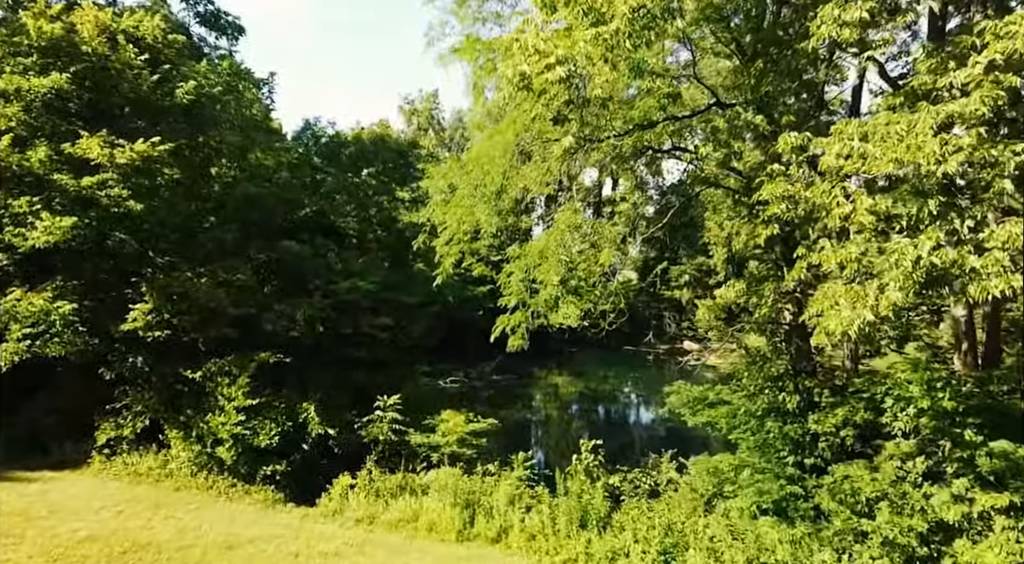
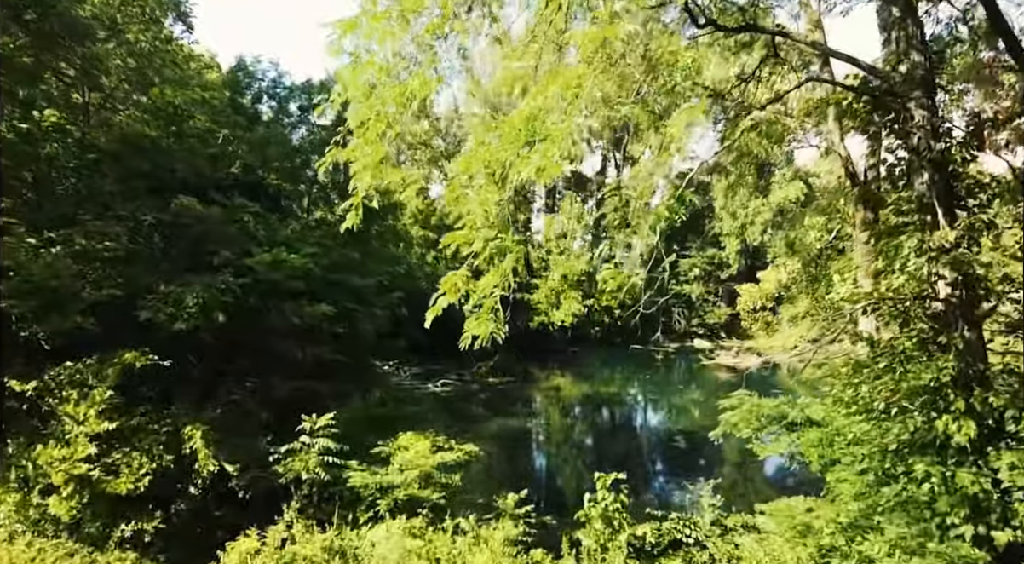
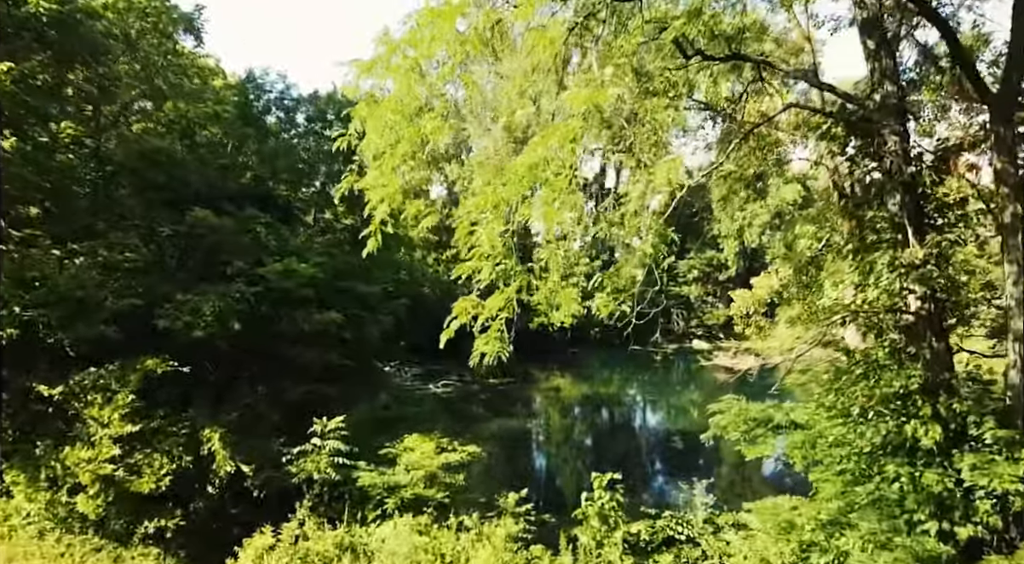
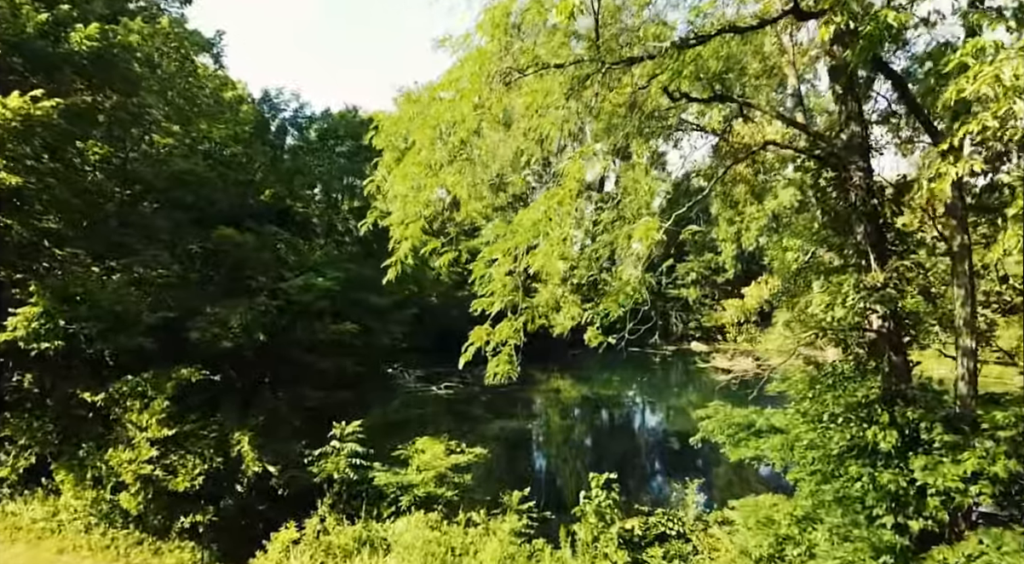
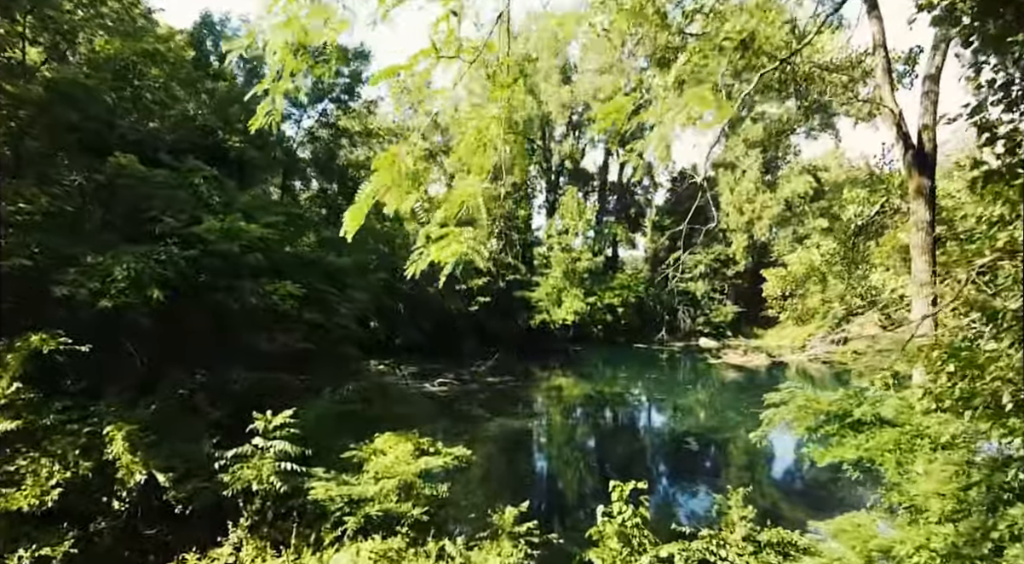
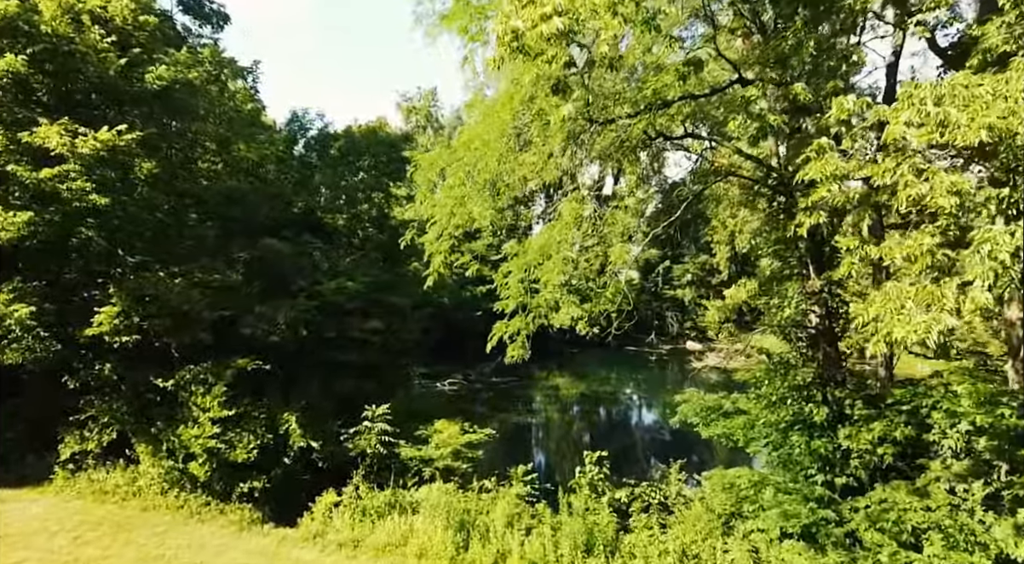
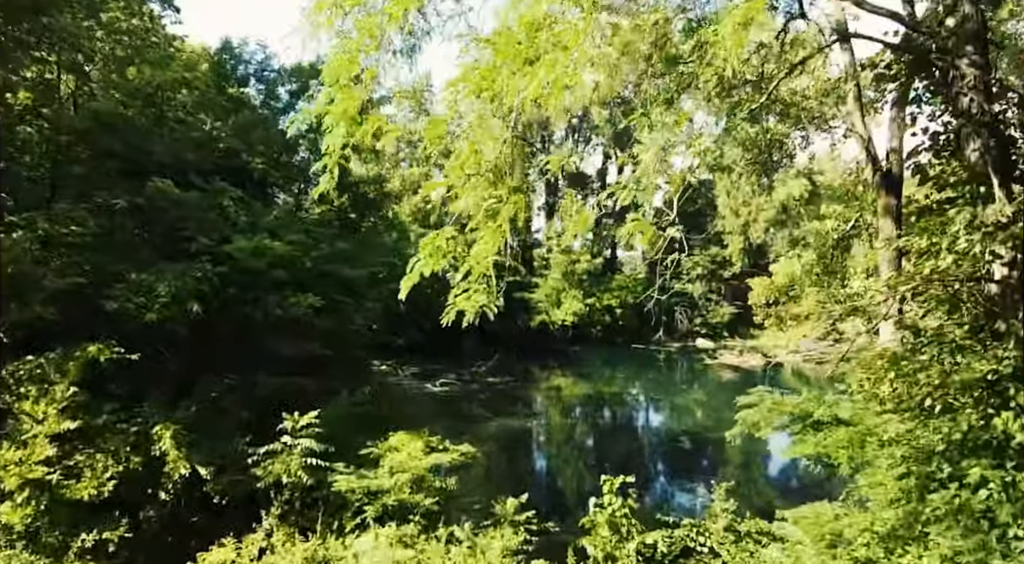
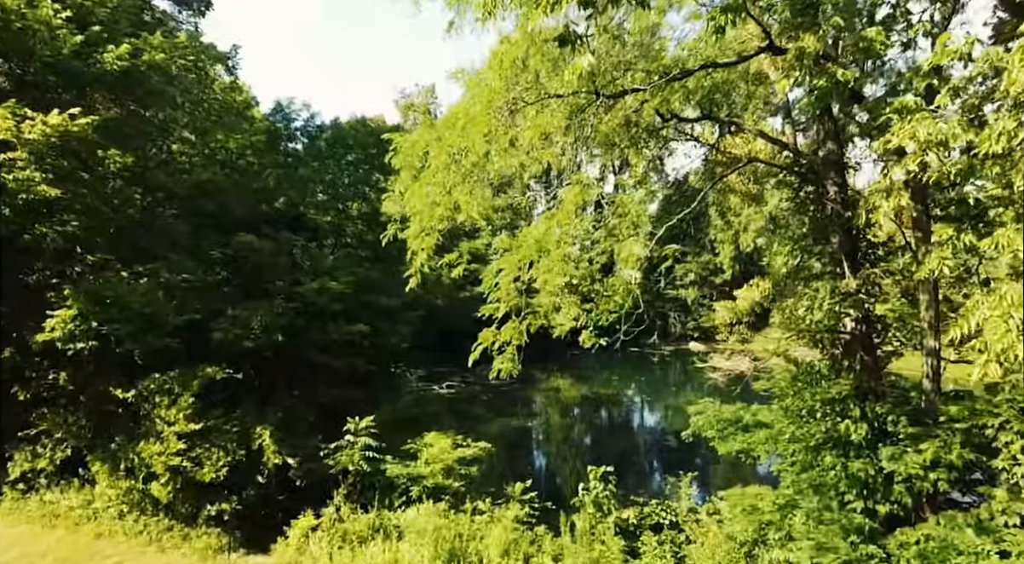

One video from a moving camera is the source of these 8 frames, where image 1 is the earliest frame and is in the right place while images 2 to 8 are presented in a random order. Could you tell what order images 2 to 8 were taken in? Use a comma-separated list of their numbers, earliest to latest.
6, 8, 4, 3, 2, 7, 5
